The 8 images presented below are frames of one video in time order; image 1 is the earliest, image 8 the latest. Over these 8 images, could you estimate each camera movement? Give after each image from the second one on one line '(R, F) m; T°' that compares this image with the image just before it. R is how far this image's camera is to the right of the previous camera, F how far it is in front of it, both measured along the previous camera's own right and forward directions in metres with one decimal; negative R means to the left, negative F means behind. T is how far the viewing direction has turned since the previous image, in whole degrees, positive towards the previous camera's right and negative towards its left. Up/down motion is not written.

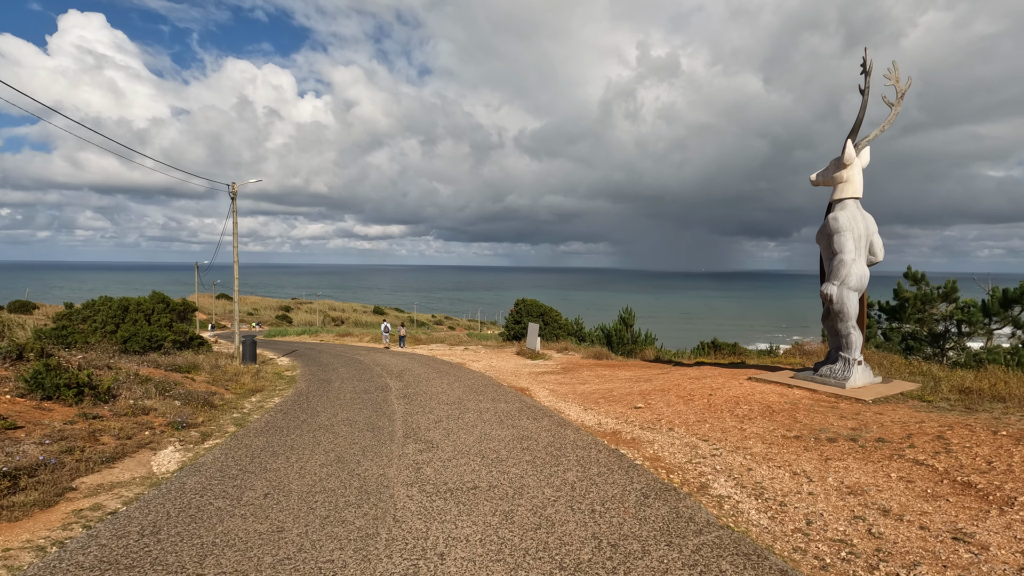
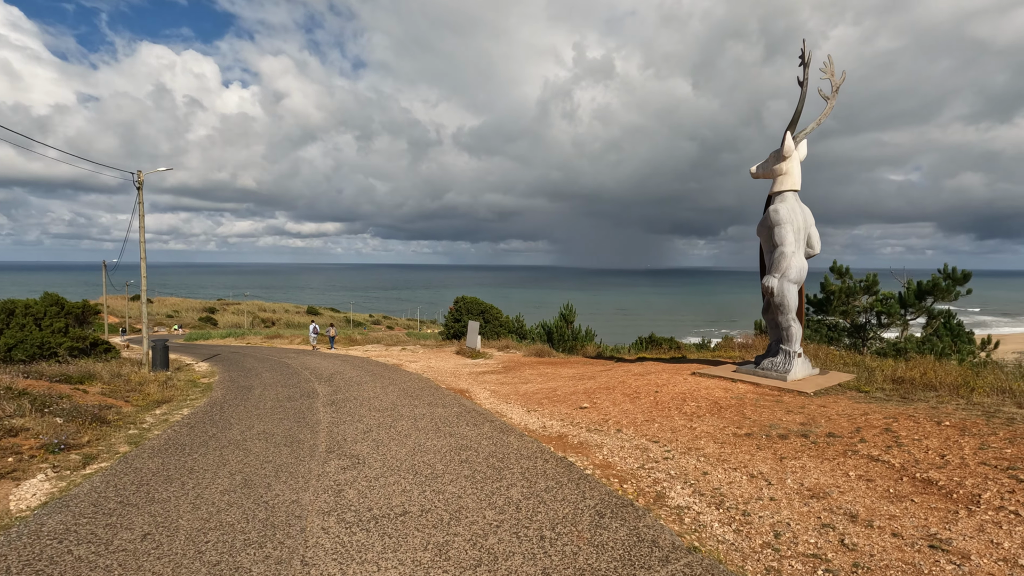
(0.0, +0.6) m; +6°
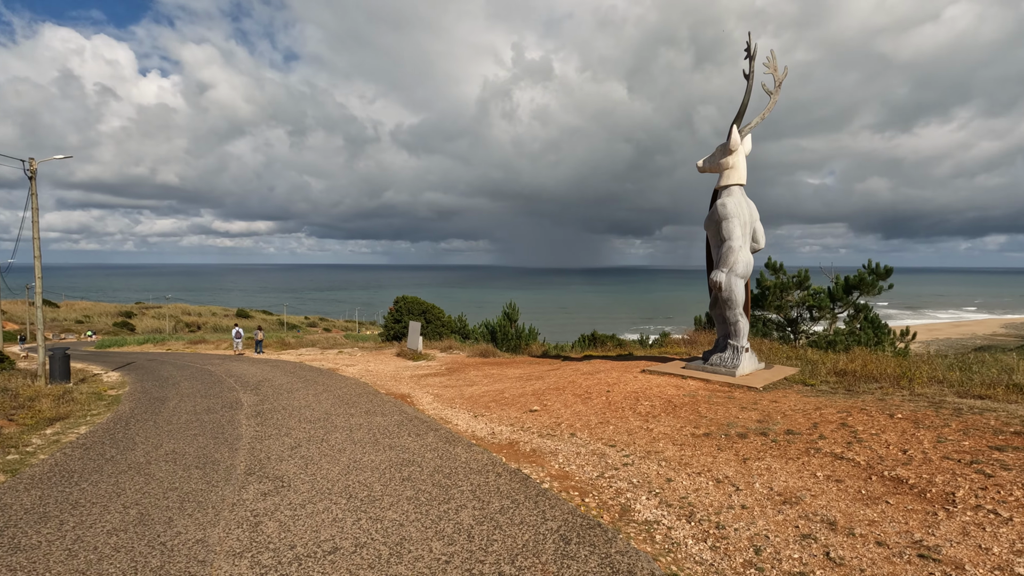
(0.0, +0.5) m; +6°
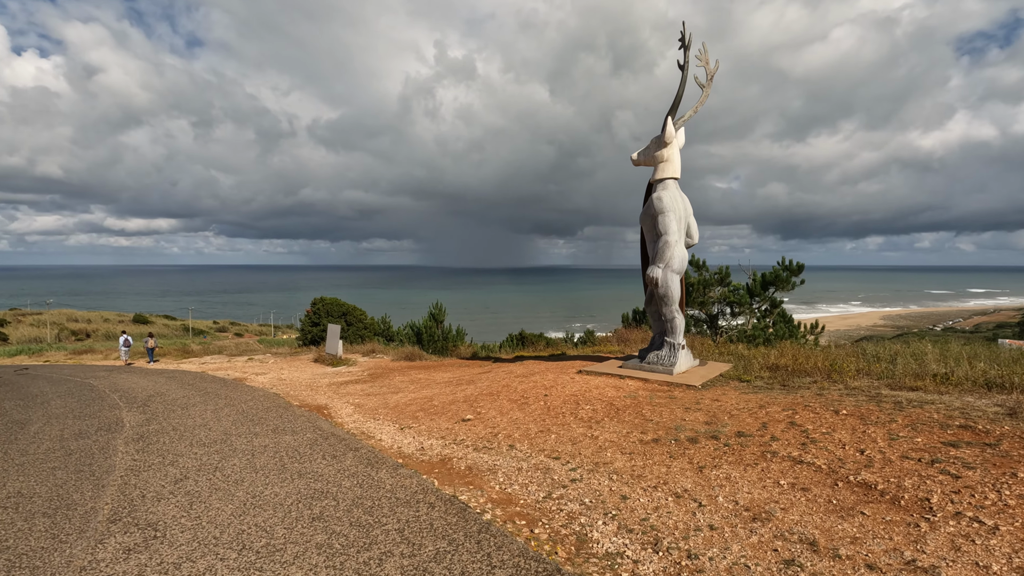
(-0.1, +0.6) m; +8°
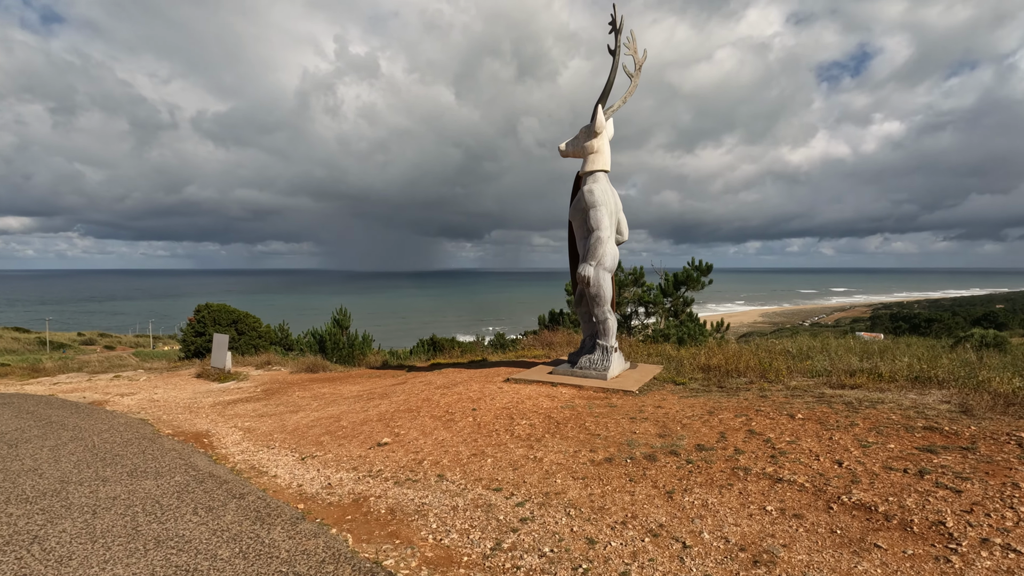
(-0.2, +0.9) m; +10°
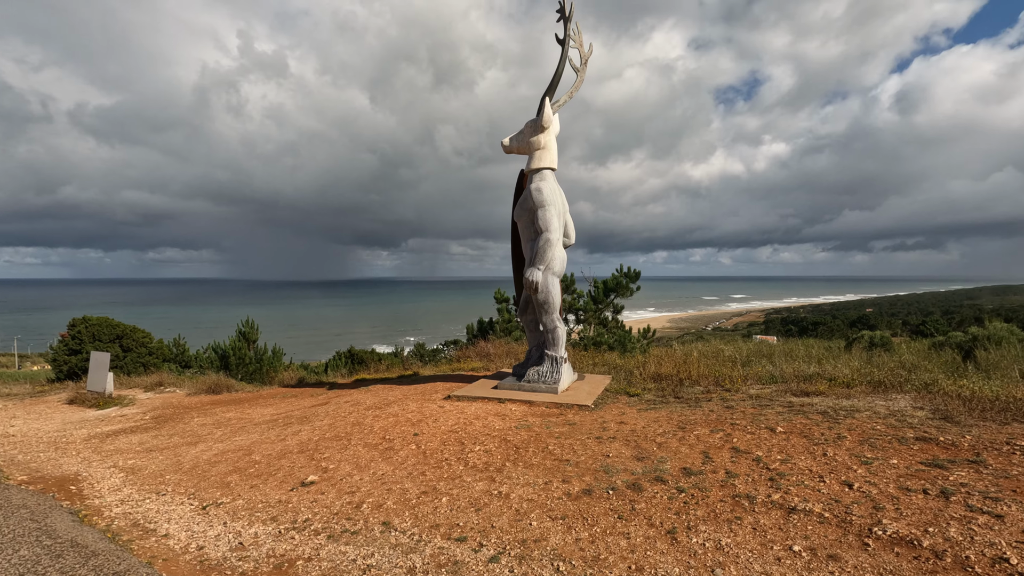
(-0.3, +0.7) m; +9°
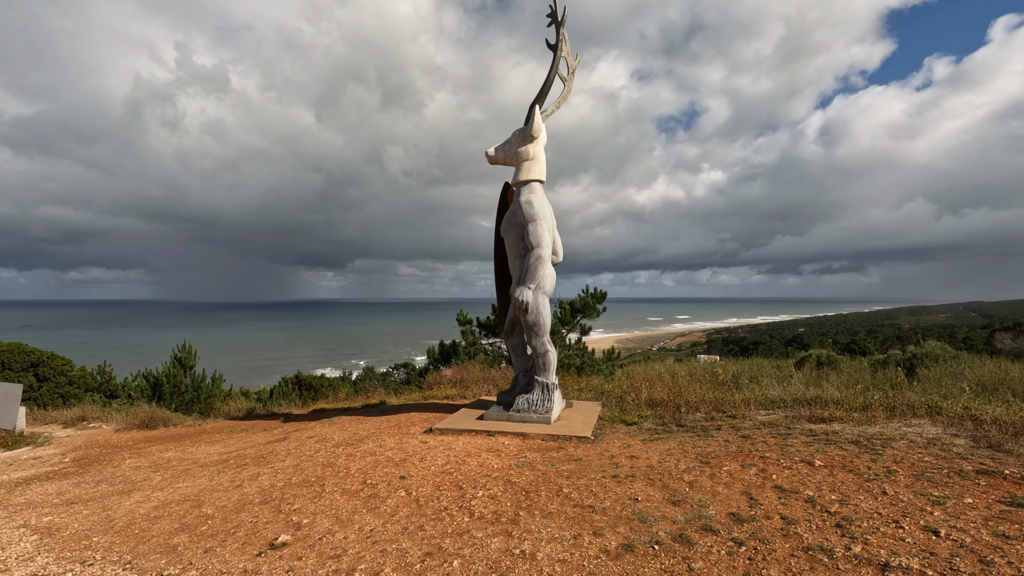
(-0.5, +0.6) m; +5°
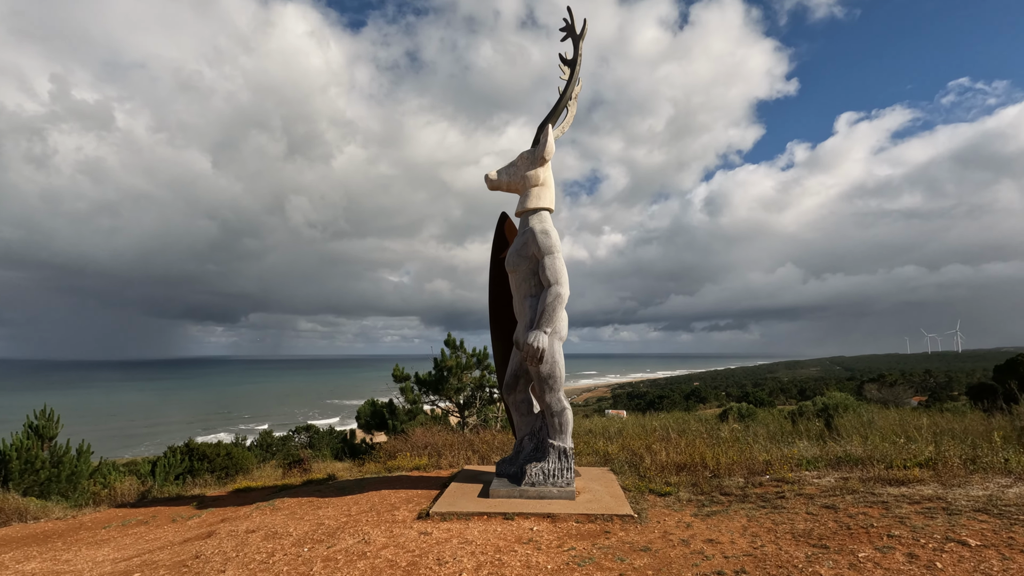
(-1.1, +1.2) m; +10°
